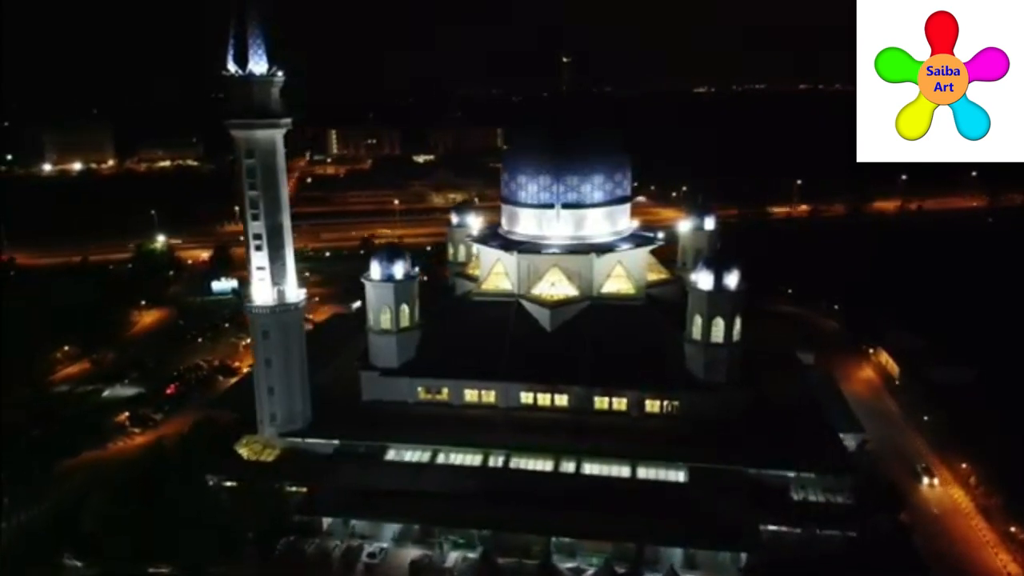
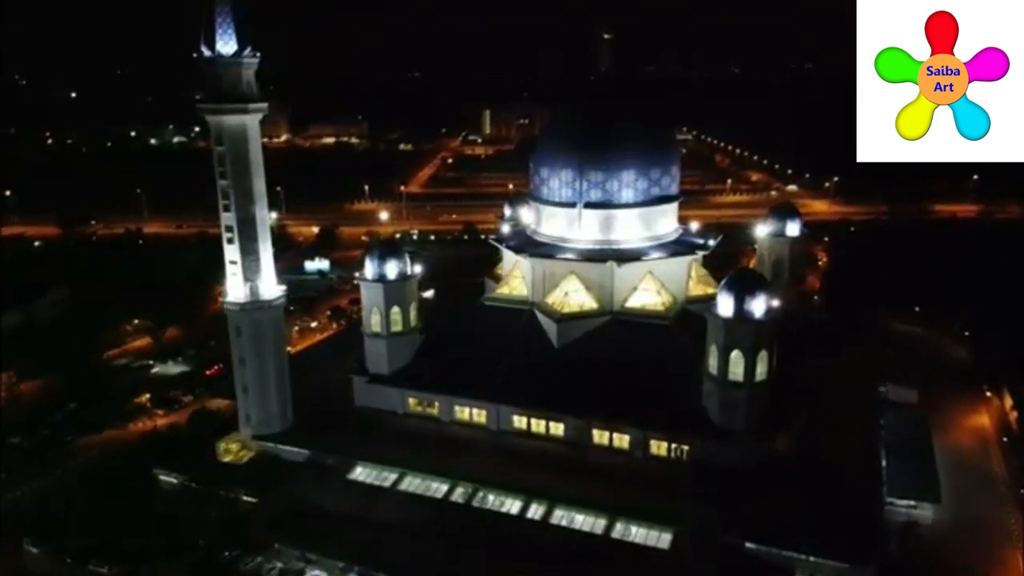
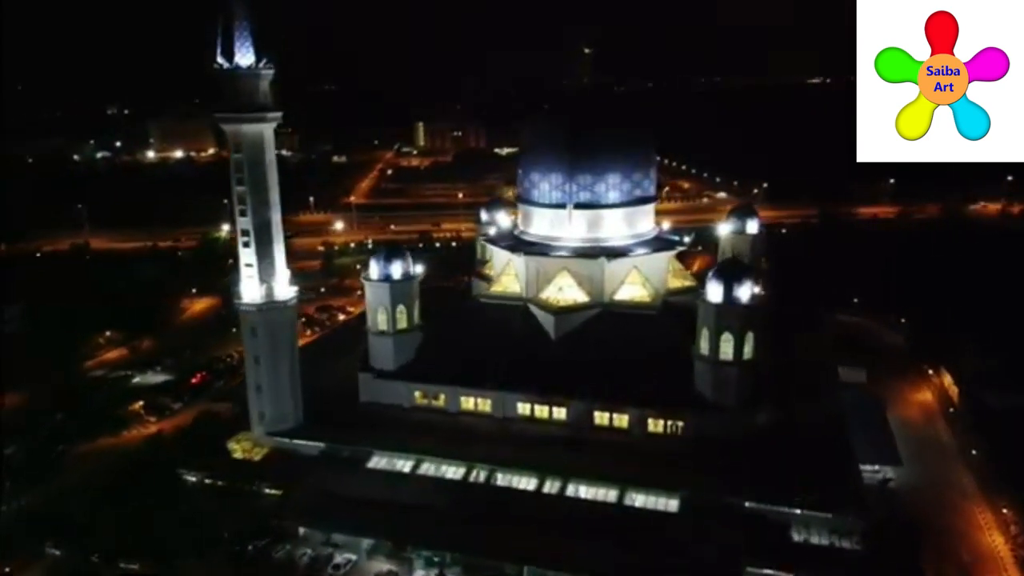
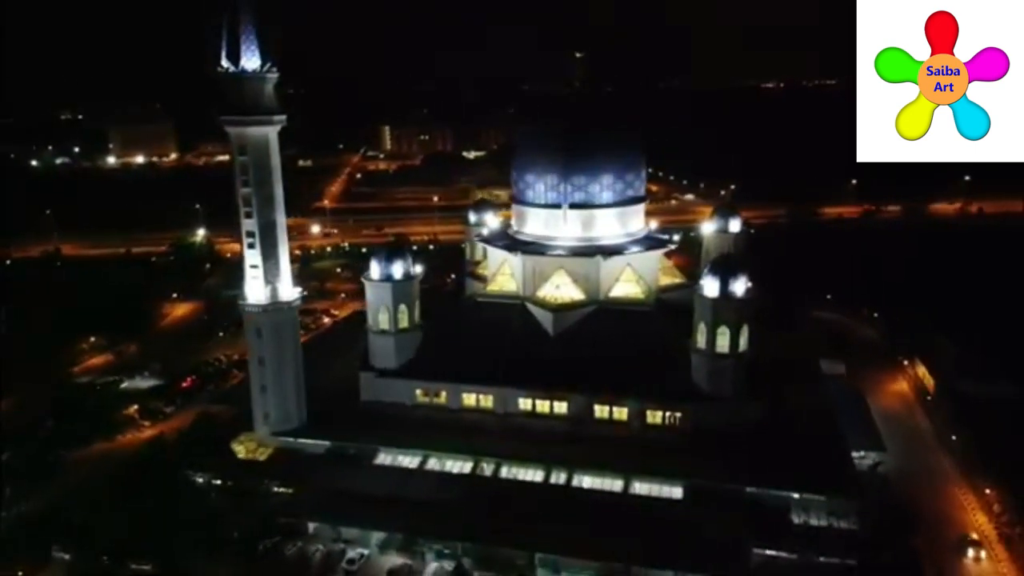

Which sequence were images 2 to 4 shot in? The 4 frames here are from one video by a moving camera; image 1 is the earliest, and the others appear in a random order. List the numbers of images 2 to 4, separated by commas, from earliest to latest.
3, 2, 4
